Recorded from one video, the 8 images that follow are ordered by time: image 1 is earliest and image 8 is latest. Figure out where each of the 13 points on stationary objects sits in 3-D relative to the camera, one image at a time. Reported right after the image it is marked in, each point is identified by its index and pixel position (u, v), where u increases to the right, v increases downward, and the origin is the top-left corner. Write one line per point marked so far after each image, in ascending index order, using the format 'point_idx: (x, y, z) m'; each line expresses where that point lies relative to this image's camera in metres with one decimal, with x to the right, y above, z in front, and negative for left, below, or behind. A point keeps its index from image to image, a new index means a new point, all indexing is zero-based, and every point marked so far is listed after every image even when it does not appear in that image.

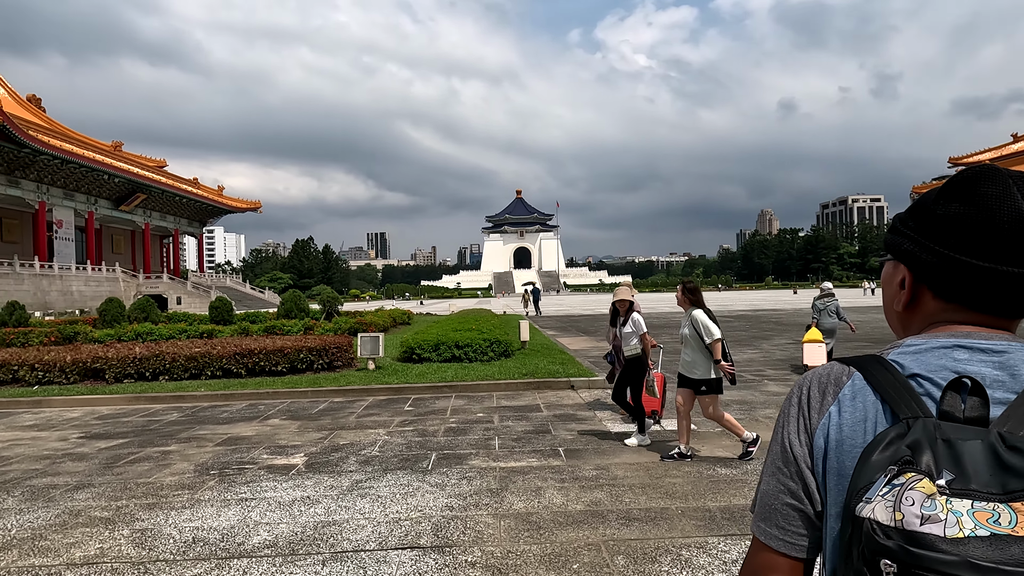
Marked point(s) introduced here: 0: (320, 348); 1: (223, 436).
0: (-2.7, -0.8, +8.3) m
1: (-2.6, -1.3, +5.5) m
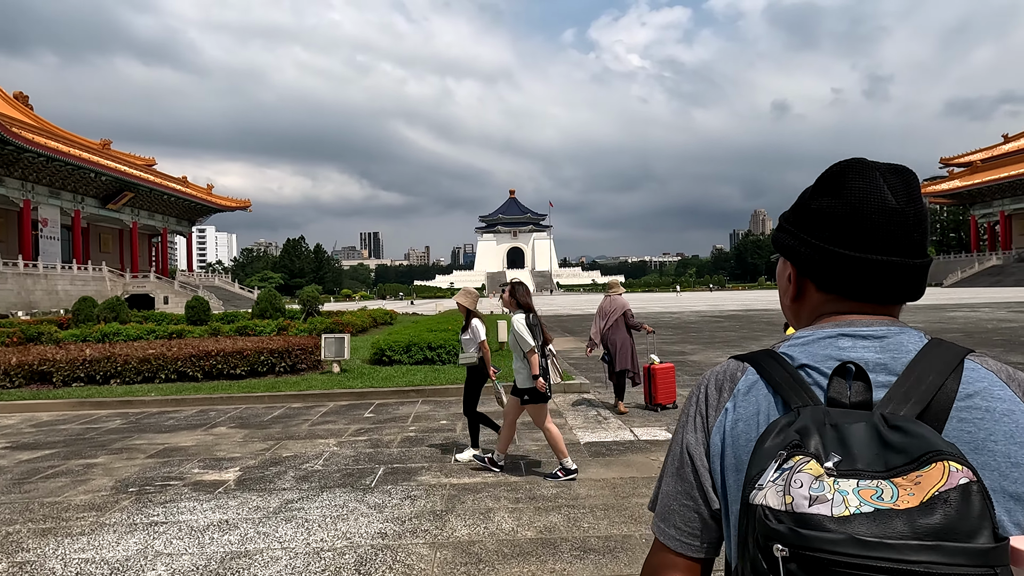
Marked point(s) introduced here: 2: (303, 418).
0: (-3.0, -0.8, +7.9) m
1: (-2.9, -1.3, +5.0) m
2: (-2.1, -1.3, +6.0) m
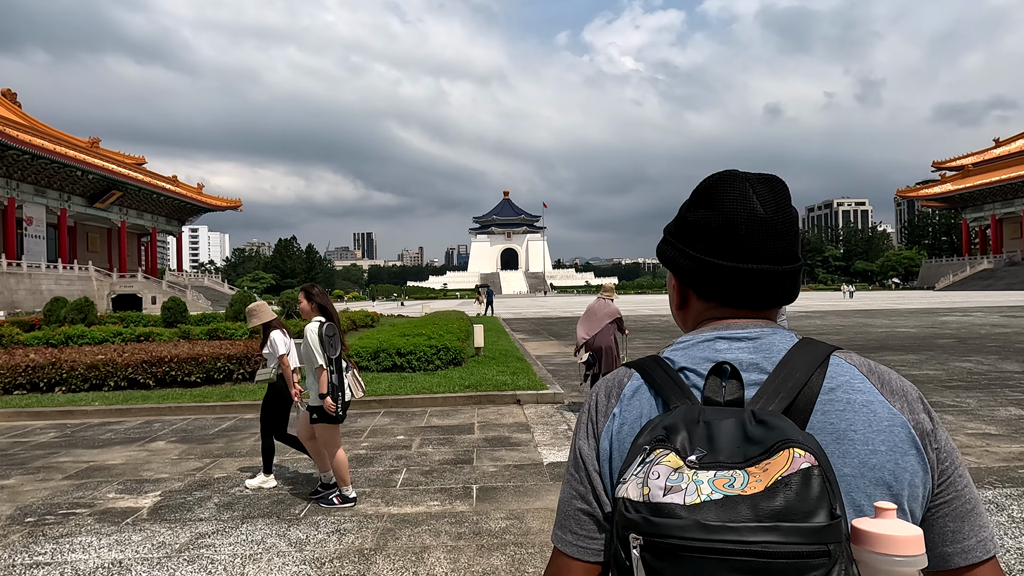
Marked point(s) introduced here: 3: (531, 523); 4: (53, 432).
0: (-3.3, -0.8, +7.4) m
1: (-3.3, -1.3, +4.6) m
2: (-2.4, -1.3, +5.5) m
3: (+0.1, -1.3, +3.2) m
4: (-4.4, -1.4, +5.7) m
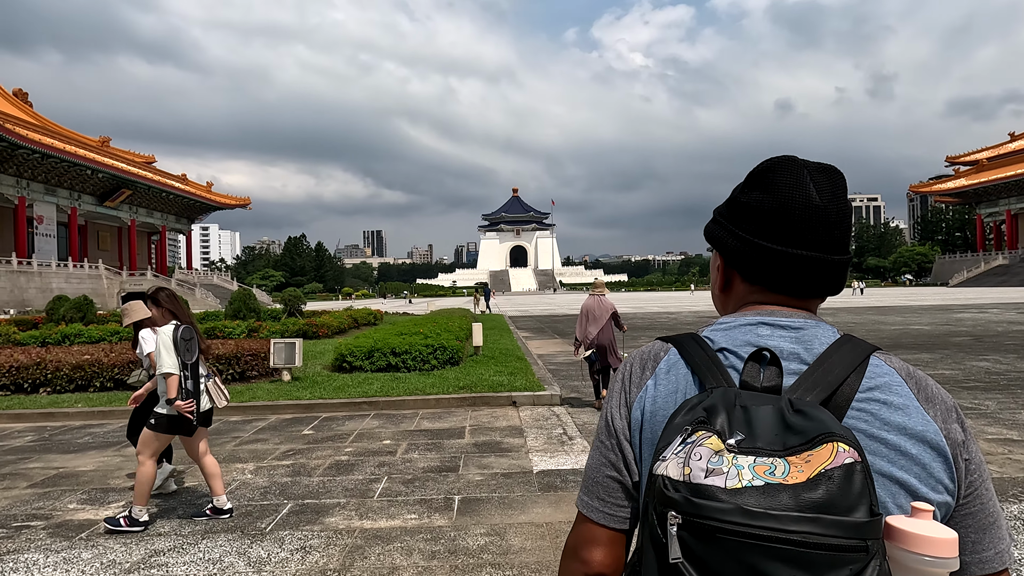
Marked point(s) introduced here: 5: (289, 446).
0: (-3.4, -0.8, +7.2) m
1: (-3.3, -1.3, +4.3) m
2: (-2.5, -1.3, +5.3) m
3: (0.0, -1.3, +3.0) m
4: (-4.4, -1.4, +5.5) m
5: (-1.8, -1.3, +4.9) m
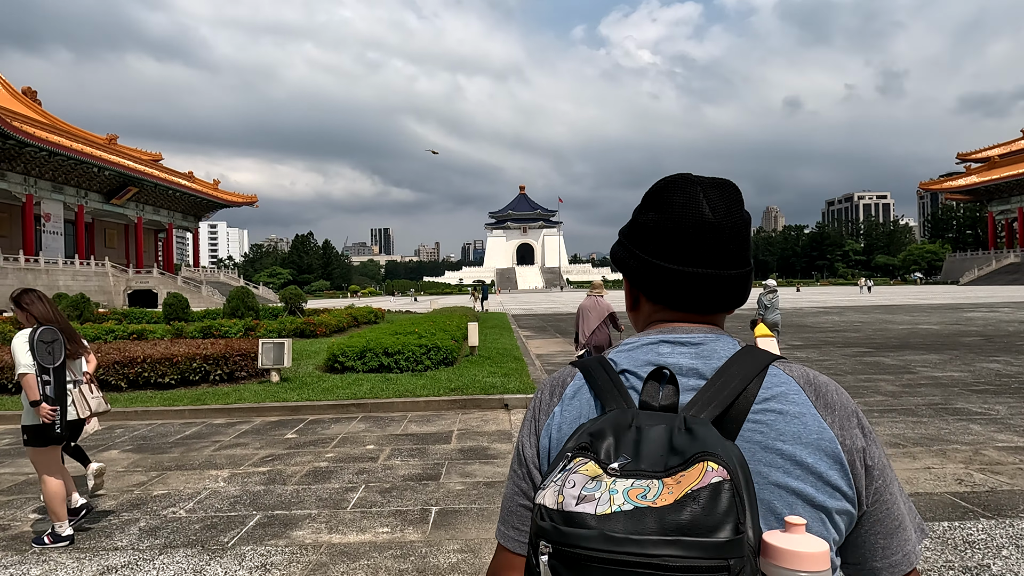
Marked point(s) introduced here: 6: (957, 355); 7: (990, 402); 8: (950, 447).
0: (-3.5, -0.8, +7.1) m
1: (-3.4, -1.3, +4.2) m
2: (-2.6, -1.3, +5.1) m
3: (-0.1, -1.3, +2.8) m
4: (-4.5, -1.4, +5.4) m
5: (-1.9, -1.3, +4.8) m
6: (+7.8, -1.2, +10.5) m
7: (+5.2, -1.2, +6.5) m
8: (+3.4, -1.2, +4.7) m
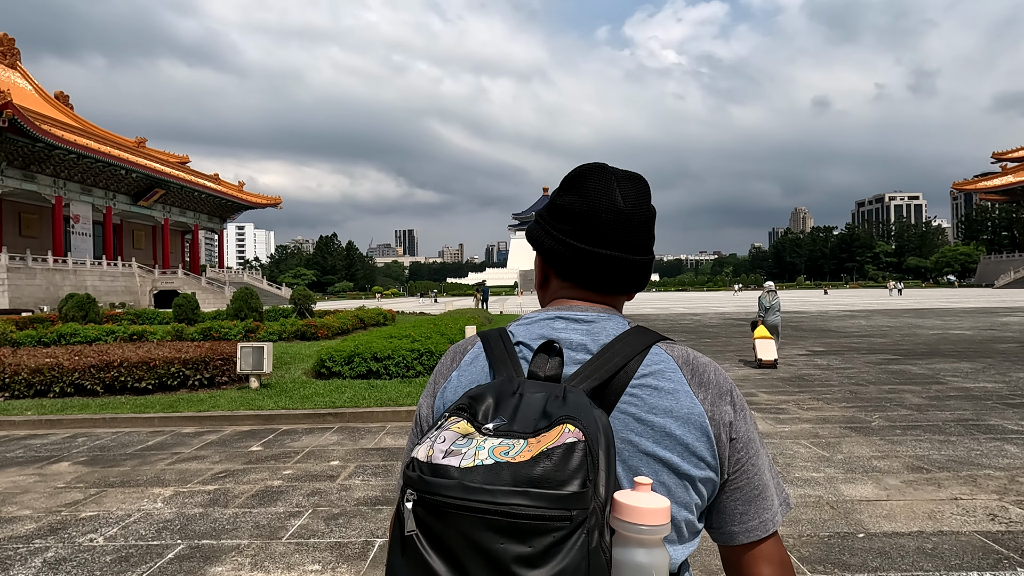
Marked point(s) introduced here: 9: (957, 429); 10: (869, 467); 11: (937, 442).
0: (-3.5, -0.8, +6.8) m
1: (-3.6, -1.3, +3.9) m
2: (-2.7, -1.3, +4.8) m
3: (-0.4, -1.3, +2.4) m
4: (-4.7, -1.4, +5.1) m
5: (-2.1, -1.3, +4.4) m
6: (+7.8, -1.2, +9.8) m
7: (+5.0, -1.3, +5.9) m
8: (+3.2, -1.3, +4.2) m
9: (+4.1, -1.3, +5.5) m
10: (+2.6, -1.3, +4.3) m
11: (+3.6, -1.3, +5.0) m
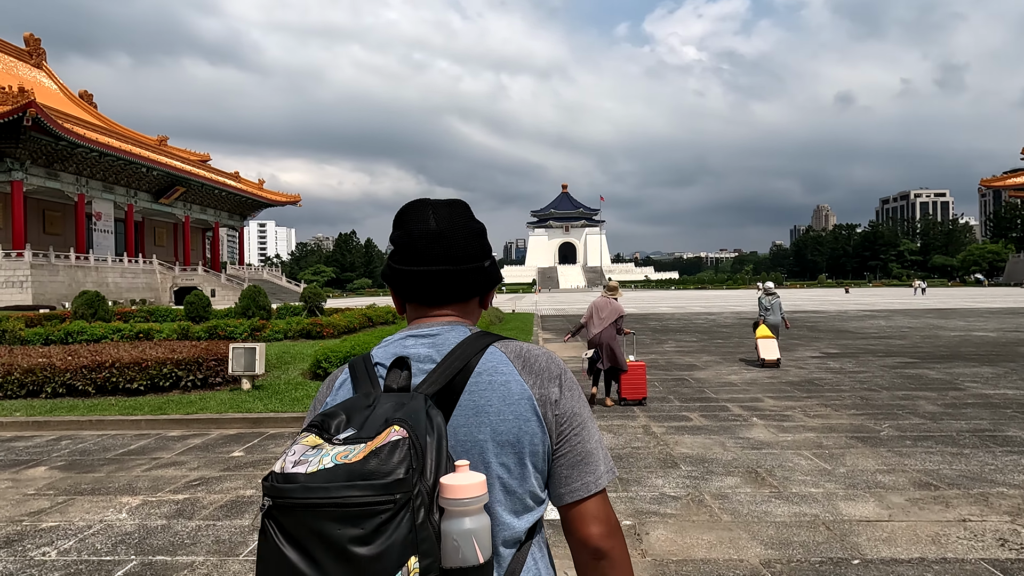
0: (-3.6, -0.8, +6.7) m
1: (-3.8, -1.3, +3.8) m
2: (-2.8, -1.3, +4.7) m
3: (-0.5, -1.3, +2.2) m
4: (-4.8, -1.4, +5.1) m
5: (-2.2, -1.3, +4.3) m
6: (+7.8, -1.3, +9.4) m
7: (+5.0, -1.3, +5.5) m
8: (+3.1, -1.3, +3.9) m
9: (+4.0, -1.3, +5.2) m
10: (+2.4, -1.3, +4.1) m
11: (+3.5, -1.3, +4.7) m
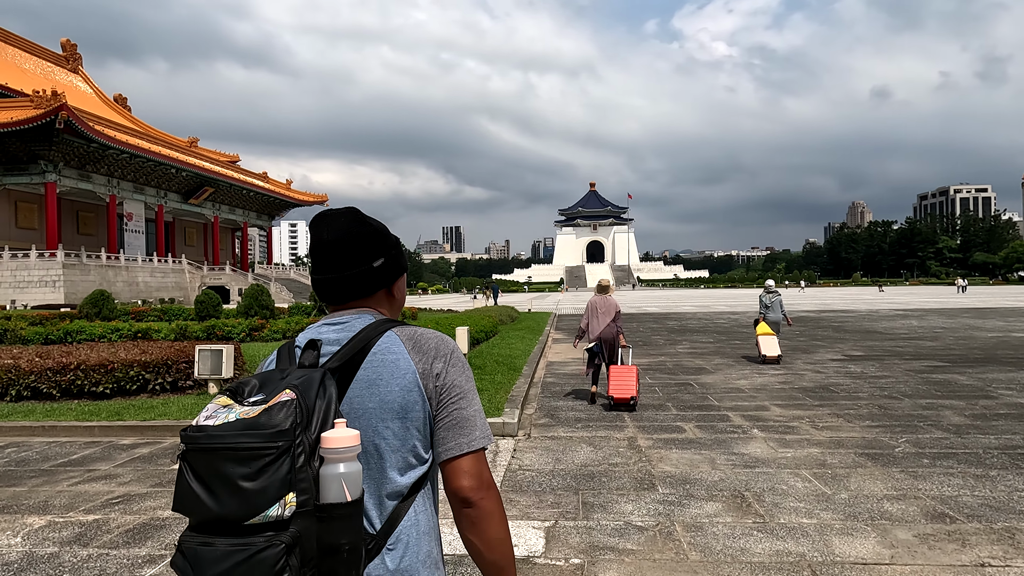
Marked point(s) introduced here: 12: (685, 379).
0: (-3.8, -0.8, +6.4) m
1: (-4.1, -1.3, +3.6) m
2: (-3.1, -1.3, +4.4) m
3: (-0.9, -1.3, +1.8) m
4: (-5.0, -1.4, +4.9) m
5: (-2.5, -1.3, +4.0) m
6: (+7.8, -1.2, +8.6) m
7: (+4.7, -1.3, +4.9) m
8: (+2.8, -1.3, +3.3) m
9: (+3.7, -1.3, +4.5) m
10: (+2.1, -1.3, +3.5) m
11: (+3.2, -1.3, +4.1) m
12: (+2.5, -1.3, +8.5) m
